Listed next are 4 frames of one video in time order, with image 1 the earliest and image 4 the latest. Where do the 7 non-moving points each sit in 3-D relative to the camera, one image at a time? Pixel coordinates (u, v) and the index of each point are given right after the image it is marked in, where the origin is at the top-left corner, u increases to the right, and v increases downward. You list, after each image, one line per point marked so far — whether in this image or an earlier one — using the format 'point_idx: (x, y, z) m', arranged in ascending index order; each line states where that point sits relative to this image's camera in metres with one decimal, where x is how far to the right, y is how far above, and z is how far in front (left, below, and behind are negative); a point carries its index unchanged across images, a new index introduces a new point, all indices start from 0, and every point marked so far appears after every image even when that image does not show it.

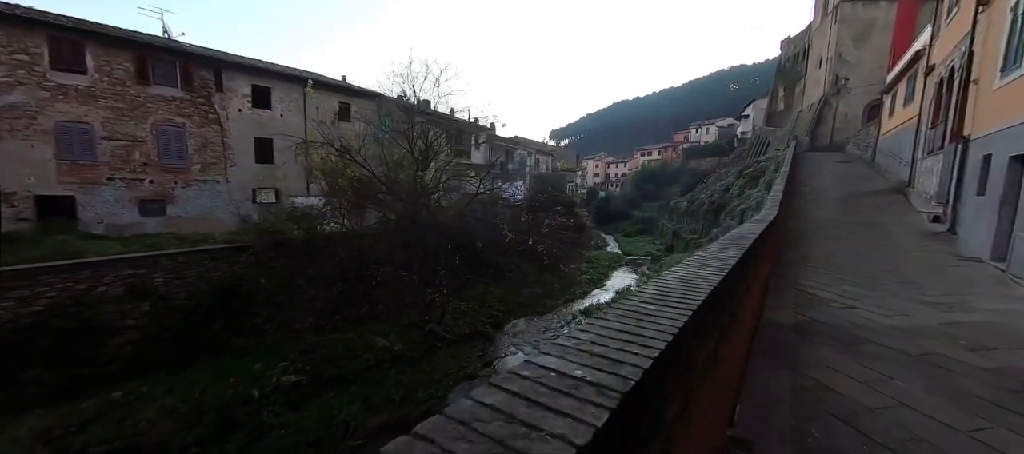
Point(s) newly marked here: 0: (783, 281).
0: (+4.0, -0.8, +5.6) m
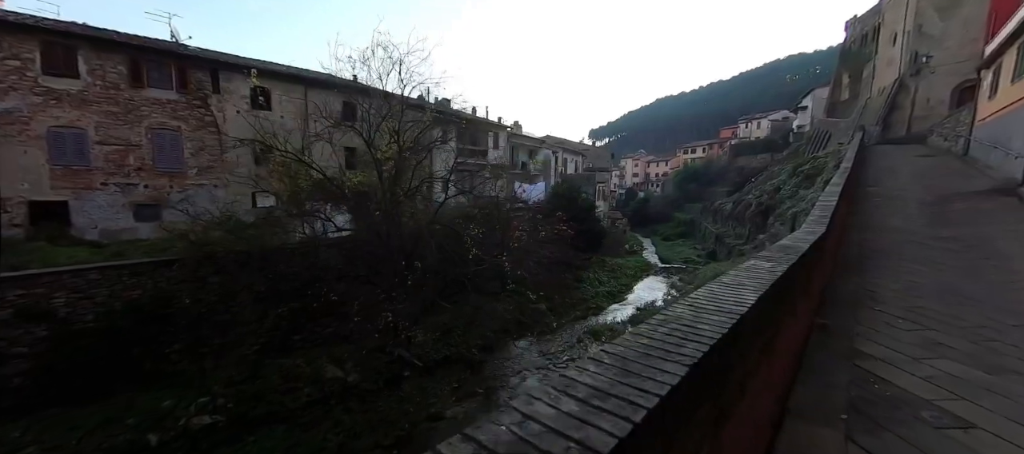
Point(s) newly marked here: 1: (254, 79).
0: (+2.9, -1.1, +3.5) m
1: (-10.9, +6.1, +15.9) m
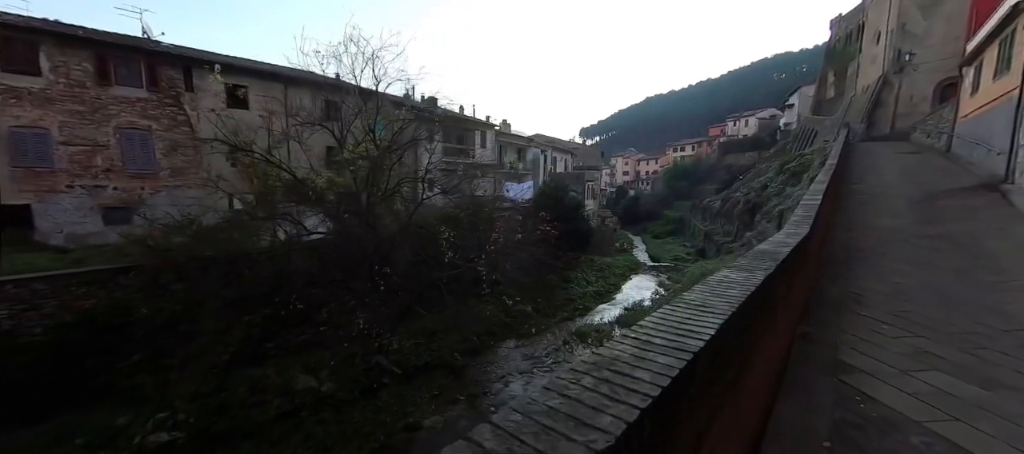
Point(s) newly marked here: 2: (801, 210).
0: (+2.6, -1.1, +3.2) m
1: (-11.5, +6.0, +15.3) m
2: (+5.2, +0.3, +6.9) m
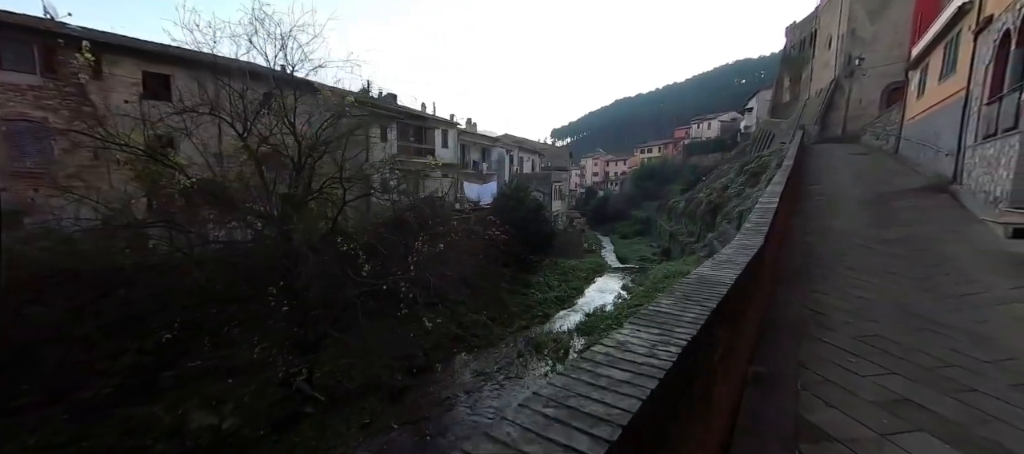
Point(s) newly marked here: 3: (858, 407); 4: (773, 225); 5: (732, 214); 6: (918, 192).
0: (+1.7, -1.2, +2.5) m
1: (-13.2, +5.8, +13.6) m
2: (+4.0, +0.2, +6.3) m
3: (+2.2, -1.2, +2.5) m
4: (+4.2, 0.0, +6.0) m
5: (+9.0, +0.5, +15.8) m
6: (+10.9, +0.9, +10.3) m
